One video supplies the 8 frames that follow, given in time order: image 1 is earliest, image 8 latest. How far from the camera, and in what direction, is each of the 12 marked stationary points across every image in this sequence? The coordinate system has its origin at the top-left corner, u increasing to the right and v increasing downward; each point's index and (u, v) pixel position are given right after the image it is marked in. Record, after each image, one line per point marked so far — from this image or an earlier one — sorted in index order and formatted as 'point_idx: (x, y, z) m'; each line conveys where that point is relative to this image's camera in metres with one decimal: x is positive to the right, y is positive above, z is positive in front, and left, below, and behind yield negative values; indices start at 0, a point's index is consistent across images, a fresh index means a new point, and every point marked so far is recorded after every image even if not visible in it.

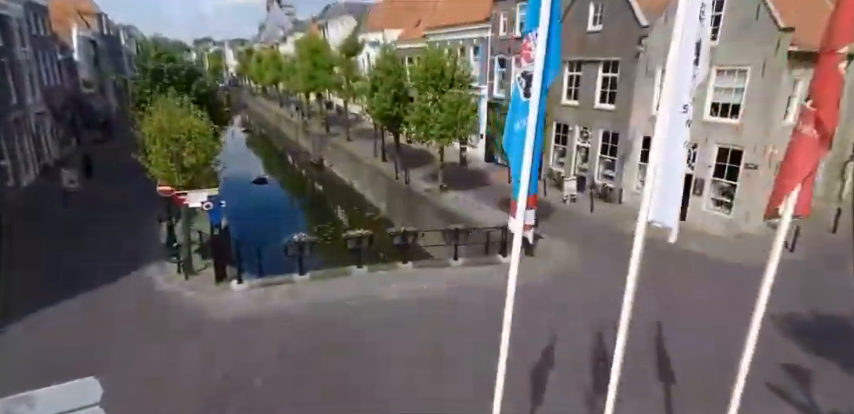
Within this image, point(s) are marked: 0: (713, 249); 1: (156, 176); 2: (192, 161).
0: (+8.8, -1.3, +15.3) m
1: (-7.0, +0.8, +13.1) m
2: (-6.1, +1.1, +13.0) m
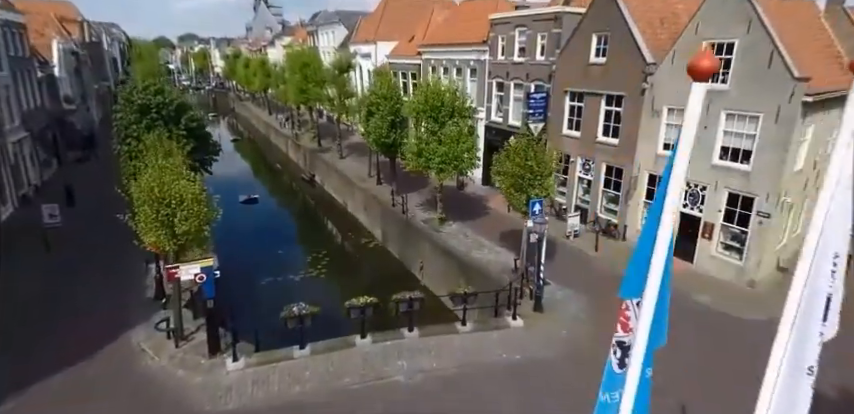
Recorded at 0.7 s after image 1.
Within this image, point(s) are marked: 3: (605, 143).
0: (+8.9, -2.8, +14.8) m
1: (-6.9, -0.8, +12.3) m
2: (-5.9, -0.5, +12.2) m
3: (+7.1, +2.5, +19.9) m
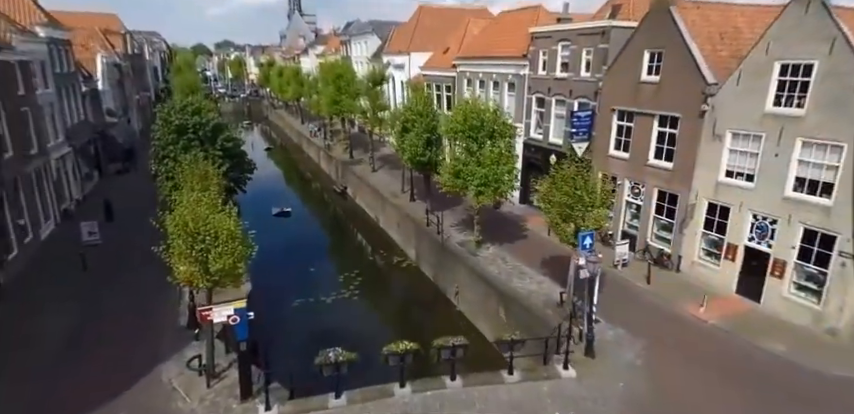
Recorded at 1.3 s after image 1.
0: (+10.0, -3.8, +13.4) m
1: (-5.8, -1.6, +11.8) m
2: (-4.9, -1.4, +11.6) m
3: (+8.6, +1.5, +18.6) m
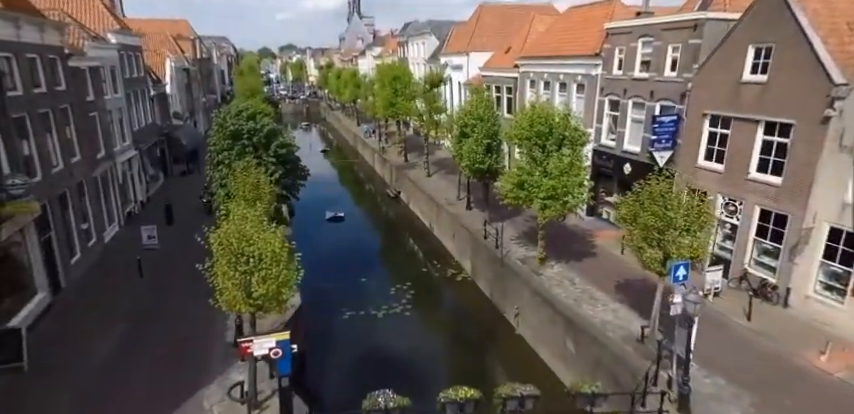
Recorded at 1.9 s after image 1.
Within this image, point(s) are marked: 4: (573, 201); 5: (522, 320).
0: (+11.4, -4.5, +10.6) m
1: (-4.5, -2.0, +10.7) m
2: (-3.5, -1.8, +10.4) m
3: (+10.7, +0.8, +15.9) m
4: (+5.5, +0.2, +18.4) m
5: (+3.8, -4.5, +19.9) m
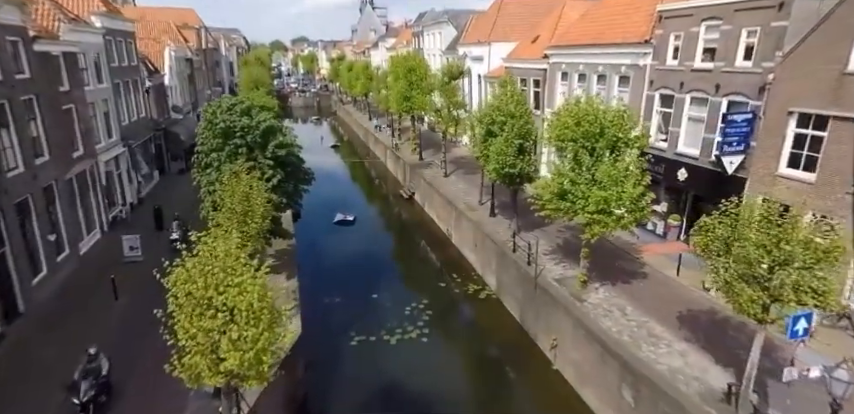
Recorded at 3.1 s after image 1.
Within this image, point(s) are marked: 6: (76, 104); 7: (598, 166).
0: (+12.0, -5.1, +7.4) m
1: (-3.9, -2.5, +7.8) m
2: (-3.0, -2.2, +7.6) m
3: (+11.4, +0.2, +12.7) m
4: (+6.2, -0.3, +15.3) m
5: (+4.5, -5.0, +16.9) m
6: (-14.0, +4.1, +19.8) m
7: (+5.4, +1.3, +15.5) m
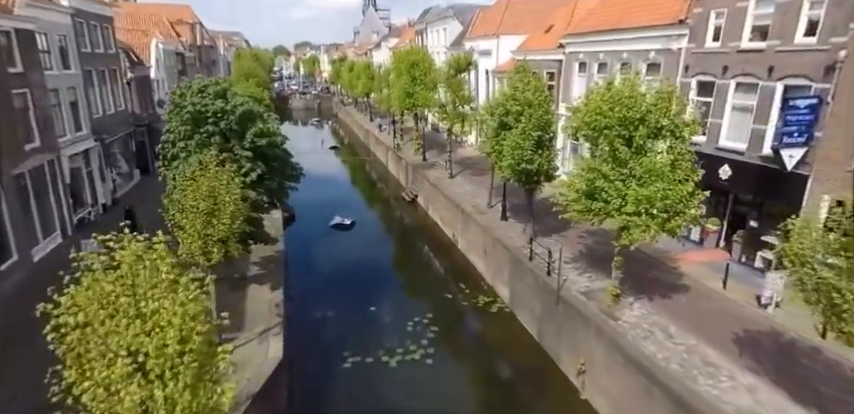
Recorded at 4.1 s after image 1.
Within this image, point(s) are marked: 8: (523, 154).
0: (+12.1, -5.1, +4.8) m
1: (-3.8, -2.4, +5.3) m
2: (-2.9, -2.1, +5.1) m
3: (+11.5, +0.2, +10.2) m
4: (+6.4, -0.3, +12.8) m
5: (+4.7, -5.0, +14.3) m
6: (-13.8, +4.1, +17.4) m
7: (+5.5, +1.2, +13.0) m
8: (+3.4, +1.8, +17.6) m
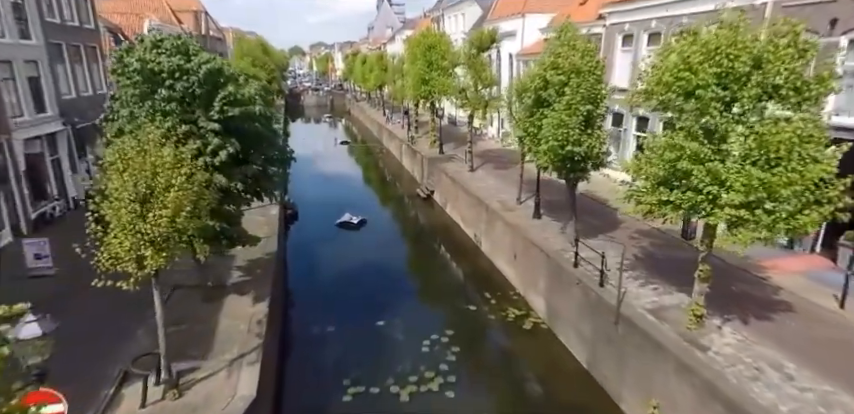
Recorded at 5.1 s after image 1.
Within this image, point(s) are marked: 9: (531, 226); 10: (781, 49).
0: (+12.3, -4.9, +1.1) m
1: (-3.6, -2.1, +2.0) m
2: (-2.6, -1.9, +1.7) m
3: (+11.9, +0.4, +6.4) m
4: (+6.8, -0.1, +9.2) m
5: (+5.2, -4.8, +10.7) m
6: (-13.2, +4.4, +14.4) m
7: (+6.0, +1.4, +9.4) m
8: (+4.0, +2.0, +14.1) m
9: (+3.9, -0.7, +18.6) m
10: (+6.5, +2.9, +9.5) m
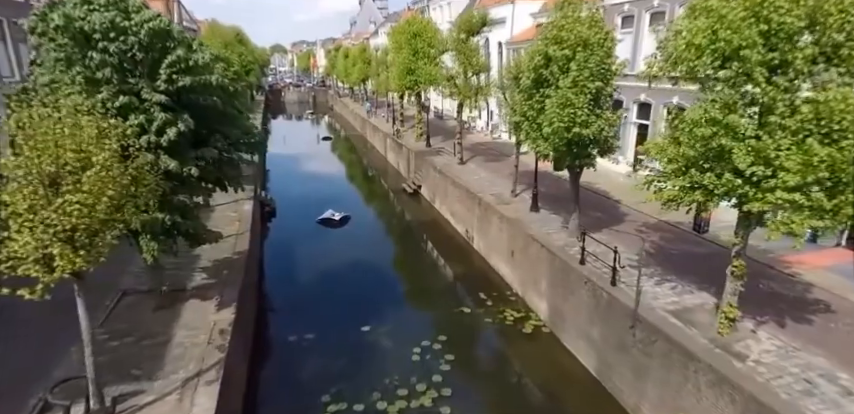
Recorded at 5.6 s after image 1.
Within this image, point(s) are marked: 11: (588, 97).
0: (+12.5, -4.6, -0.2) m
1: (-3.4, -2.0, +0.2) m
2: (-2.5, -1.7, 0.0) m
3: (+11.9, +0.7, +5.1) m
4: (+6.7, +0.2, +7.7) m
5: (+5.0, -4.5, +9.2) m
6: (-13.5, +4.5, +12.3) m
7: (+5.9, +1.7, +7.9) m
8: (+3.7, +2.3, +12.6) m
9: (+3.5, -0.4, +17.1) m
10: (+6.4, +3.2, +8.1) m
11: (+4.0, +2.8, +12.5) m
